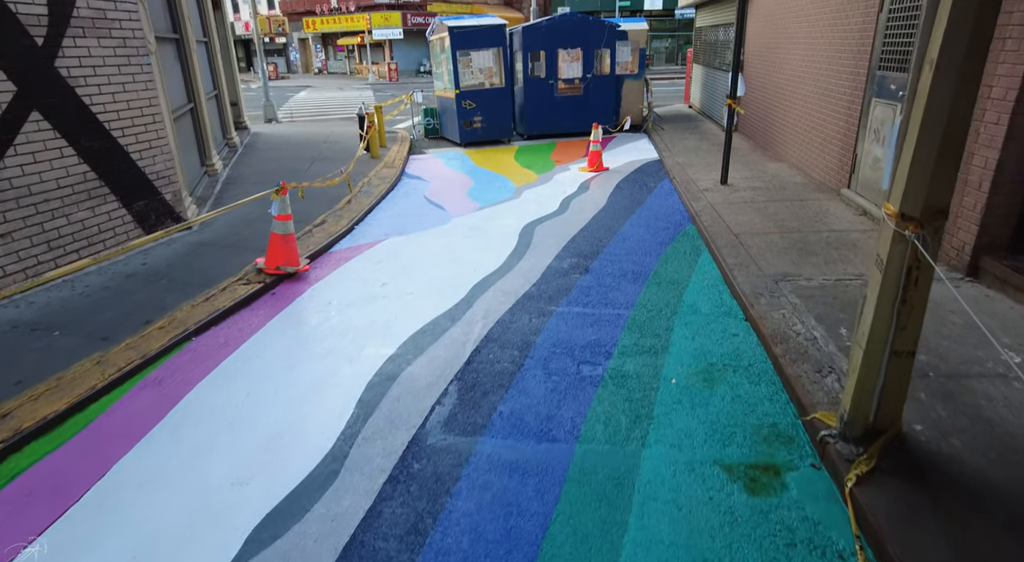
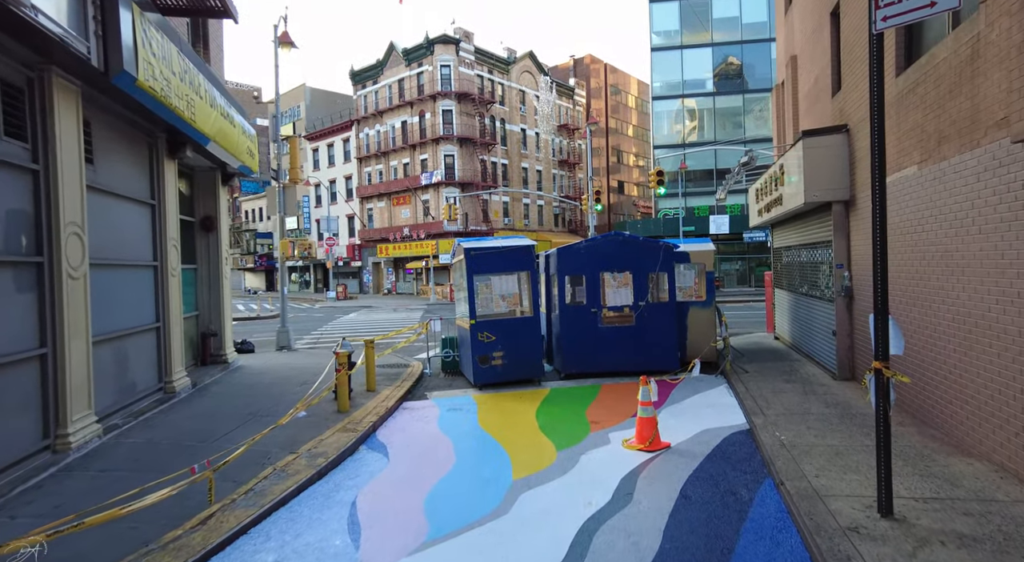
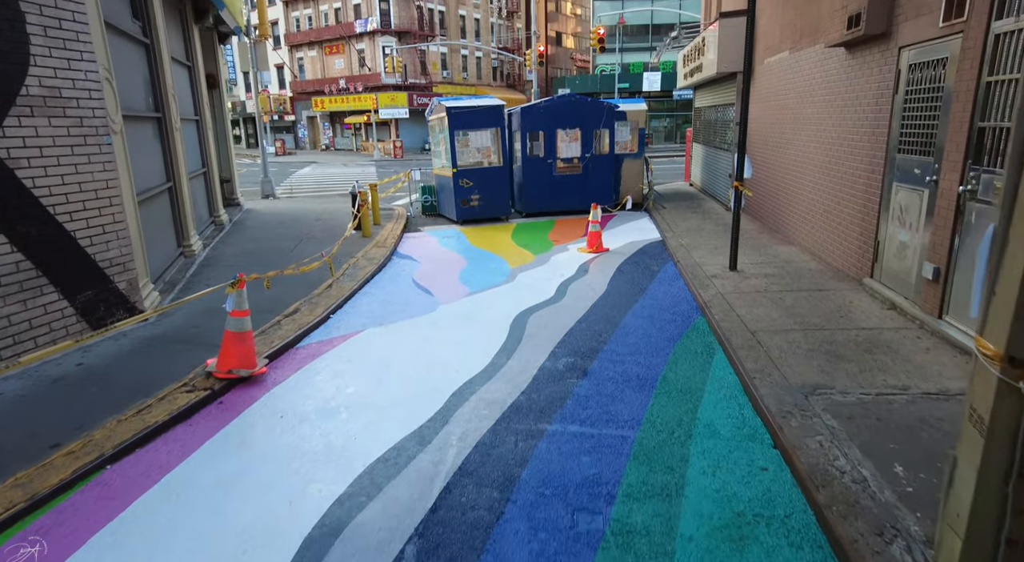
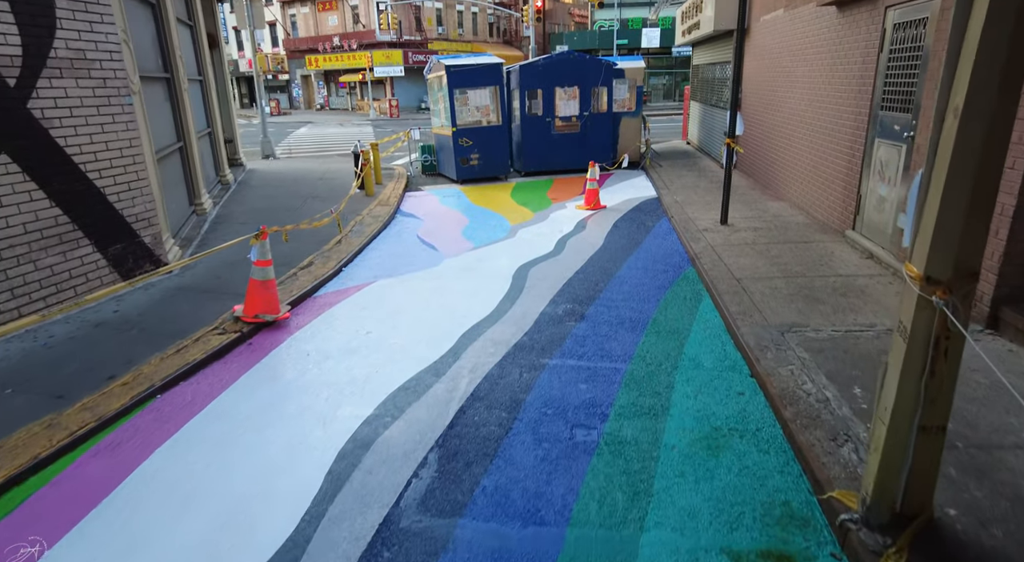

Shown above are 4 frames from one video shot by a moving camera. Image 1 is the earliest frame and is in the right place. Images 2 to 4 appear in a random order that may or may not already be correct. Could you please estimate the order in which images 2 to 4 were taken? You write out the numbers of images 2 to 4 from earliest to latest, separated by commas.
4, 3, 2
